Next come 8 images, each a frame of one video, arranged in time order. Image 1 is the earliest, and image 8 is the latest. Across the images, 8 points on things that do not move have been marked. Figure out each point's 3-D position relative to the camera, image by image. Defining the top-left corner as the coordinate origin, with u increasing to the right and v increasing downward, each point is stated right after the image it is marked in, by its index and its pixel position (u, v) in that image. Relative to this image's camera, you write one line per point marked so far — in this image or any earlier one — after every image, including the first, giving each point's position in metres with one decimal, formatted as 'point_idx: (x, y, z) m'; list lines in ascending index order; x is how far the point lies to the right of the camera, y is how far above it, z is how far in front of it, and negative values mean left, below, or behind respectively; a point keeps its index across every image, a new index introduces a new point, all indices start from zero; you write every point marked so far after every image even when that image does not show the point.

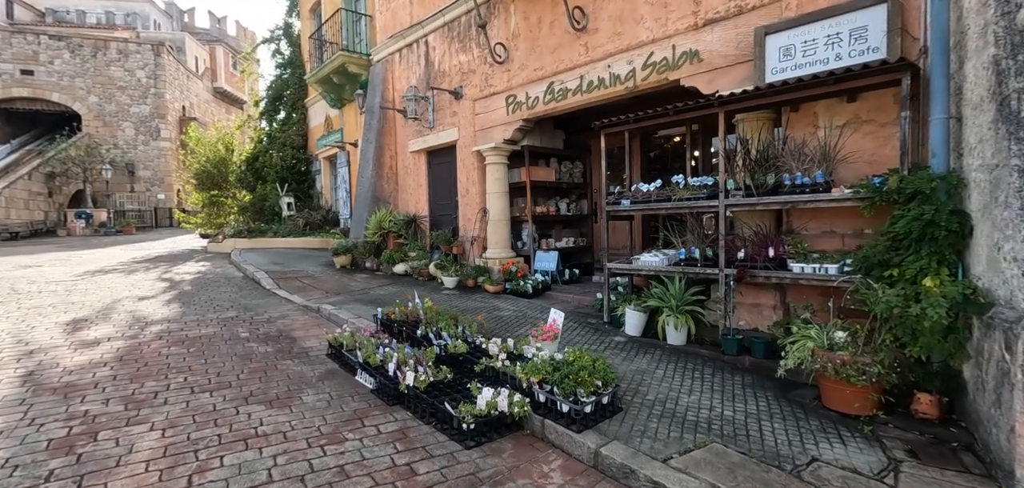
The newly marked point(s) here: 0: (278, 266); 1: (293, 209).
0: (-4.4, -0.4, +9.4) m
1: (-6.8, +1.1, +15.4) m
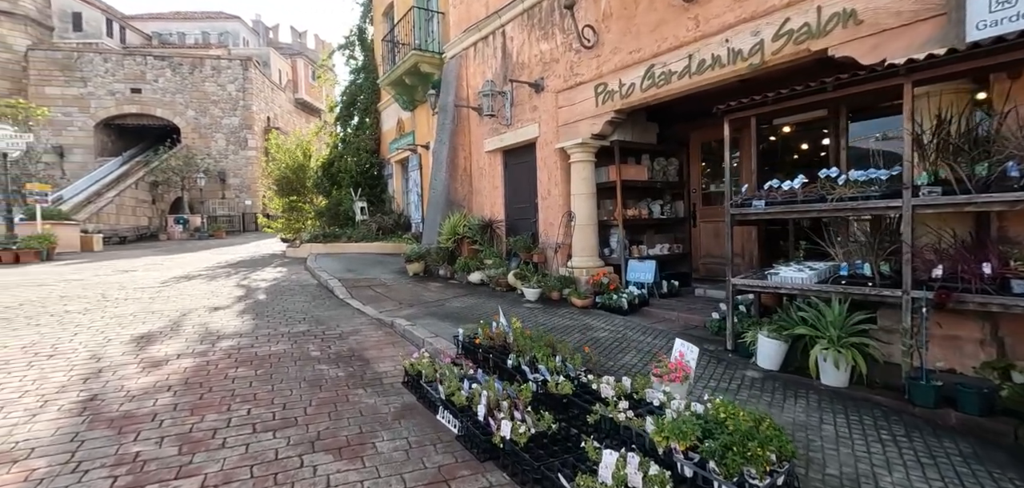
0: (-3.0, -0.6, +9.2) m
1: (-4.6, +1.0, +15.4) m
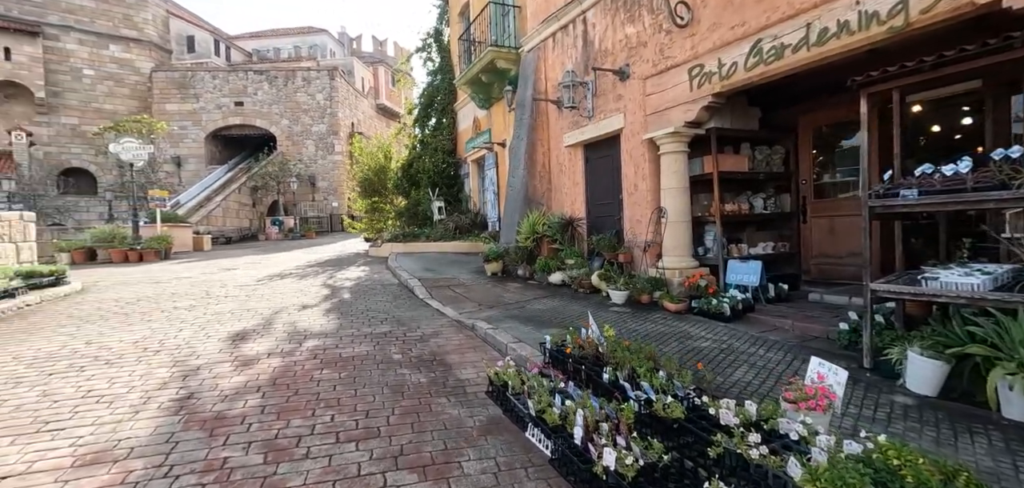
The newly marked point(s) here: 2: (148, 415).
0: (-1.5, -0.5, +9.2) m
1: (-2.2, +1.0, +15.6) m
2: (-2.6, -1.2, +3.5) m
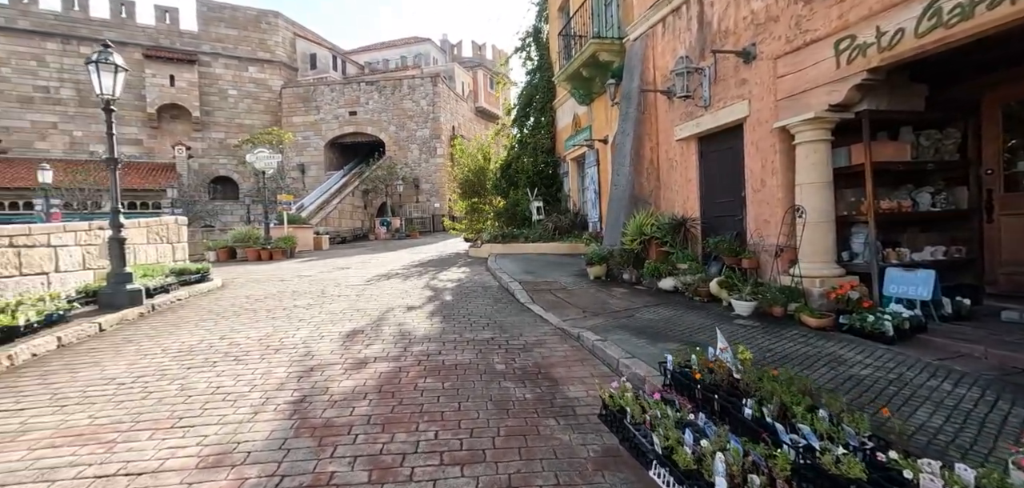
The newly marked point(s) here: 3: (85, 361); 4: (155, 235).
0: (+0.3, -0.6, +8.9) m
1: (+0.9, +1.0, +15.4) m
2: (-1.8, -1.3, +3.6) m
3: (-4.5, -1.2, +5.3) m
4: (-7.3, +0.2, +10.2) m
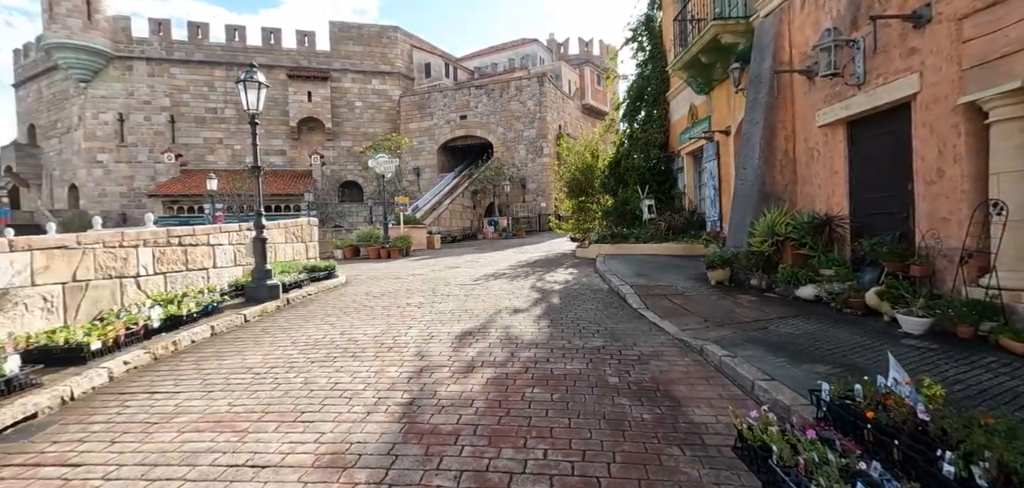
0: (+2.2, -0.6, +8.4) m
1: (+4.1, +1.0, +14.6) m
2: (-1.0, -1.3, +3.6) m
3: (-3.3, -1.2, +5.9) m
4: (-5.0, +0.2, +11.2) m
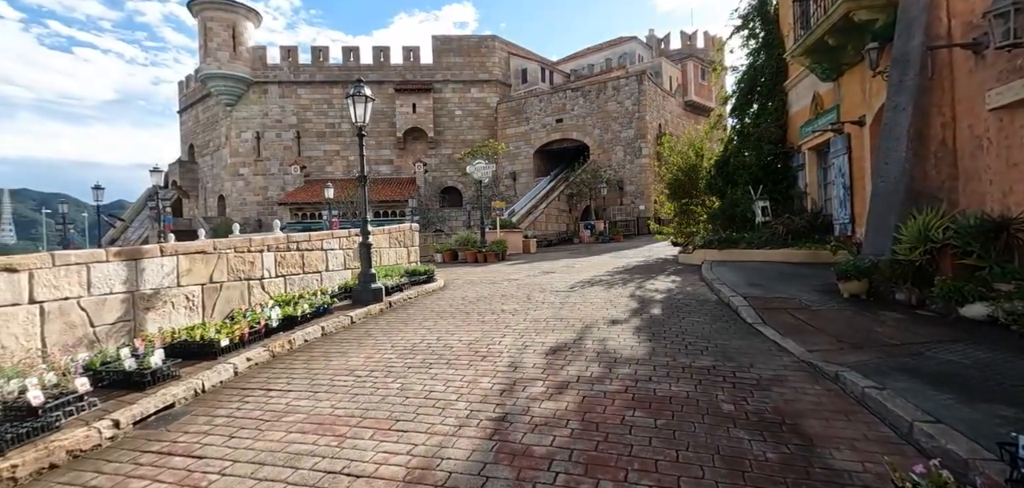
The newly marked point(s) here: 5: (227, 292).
0: (+3.7, -0.7, +7.6) m
1: (+6.8, +0.8, +13.3) m
2: (-0.3, -1.3, +3.5) m
3: (-2.2, -1.3, +6.1) m
4: (-2.8, +0.1, +11.8) m
5: (-4.0, -0.7, +7.0) m
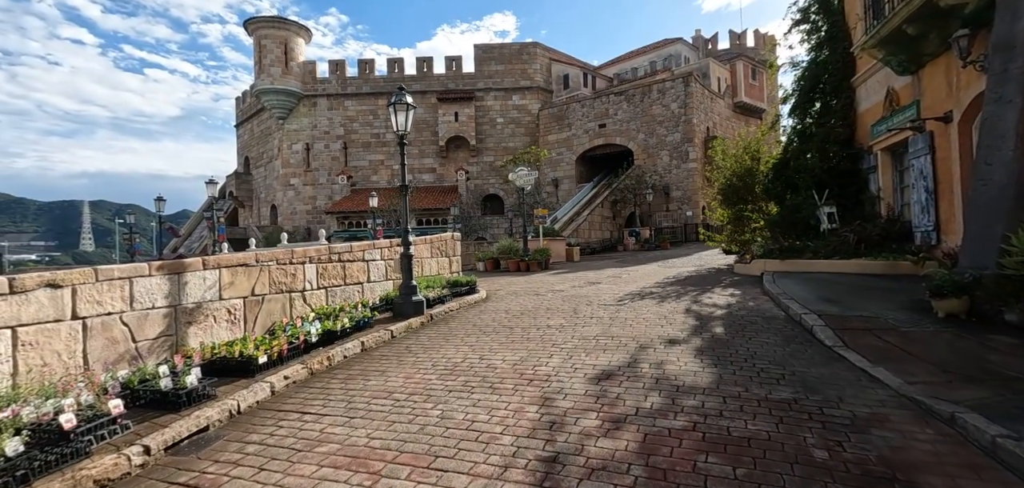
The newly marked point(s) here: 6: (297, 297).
0: (+4.4, -0.8, +6.8) m
1: (+7.9, +0.6, +12.2) m
2: (0.0, -1.5, +3.1) m
3: (-1.6, -1.5, +5.9) m
4: (-1.7, -0.1, +11.5) m
5: (-3.4, -0.8, +6.9) m
6: (-3.2, -0.8, +7.4) m
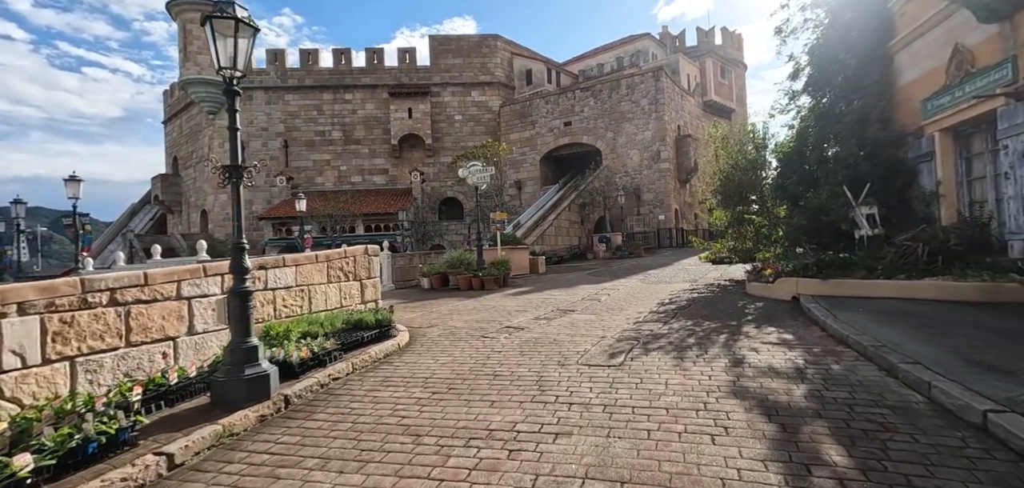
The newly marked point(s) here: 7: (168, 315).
0: (+3.7, -1.0, +3.6) m
1: (+6.8, +0.4, +9.2) m
2: (-0.4, -1.6, -0.4) m
3: (-2.2, -1.7, +2.2) m
4: (-2.8, -0.4, +7.9) m
5: (-4.1, -1.1, +3.1) m
6: (-3.9, -1.1, +3.6) m
7: (-3.6, -0.7, +5.1) m
